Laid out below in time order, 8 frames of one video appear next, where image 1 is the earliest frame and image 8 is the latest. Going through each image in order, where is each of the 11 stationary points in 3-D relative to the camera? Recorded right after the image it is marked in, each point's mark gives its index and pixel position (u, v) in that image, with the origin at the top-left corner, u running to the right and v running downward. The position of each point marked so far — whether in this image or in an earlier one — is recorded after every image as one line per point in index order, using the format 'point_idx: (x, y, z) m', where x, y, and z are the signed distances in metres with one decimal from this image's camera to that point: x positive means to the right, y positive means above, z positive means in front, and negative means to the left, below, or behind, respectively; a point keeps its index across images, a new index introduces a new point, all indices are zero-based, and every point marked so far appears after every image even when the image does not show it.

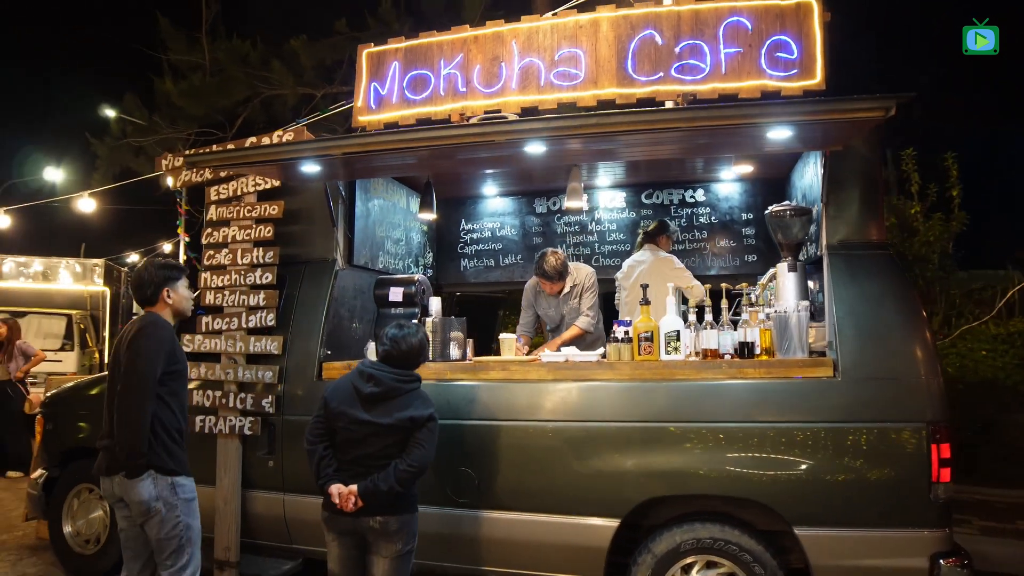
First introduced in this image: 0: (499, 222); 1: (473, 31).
0: (-0.2, +0.5, +6.0) m
1: (-0.3, +1.6, +4.5) m
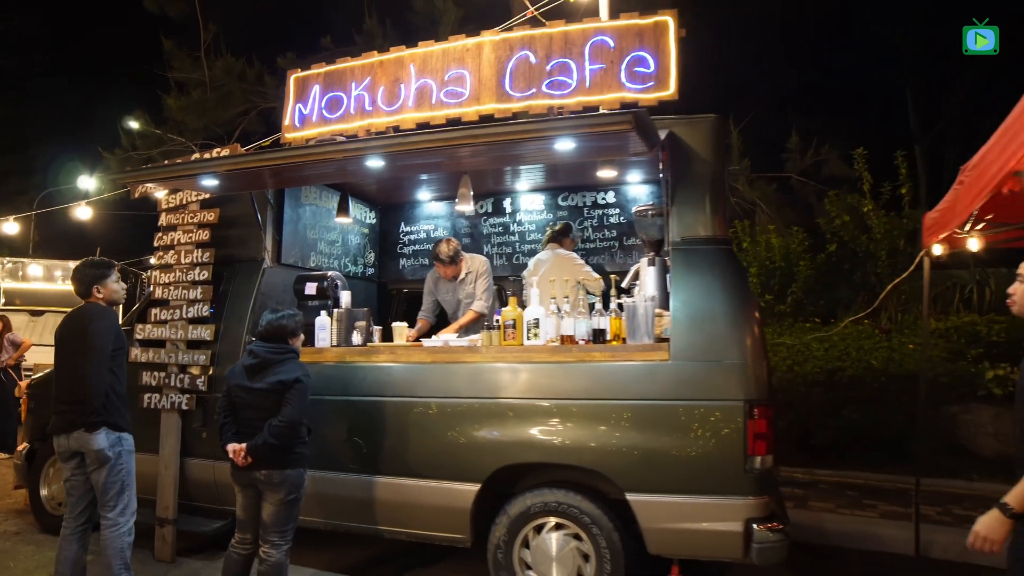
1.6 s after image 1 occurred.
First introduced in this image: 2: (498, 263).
0: (-0.7, +0.6, +6.6) m
1: (-1.0, +1.6, +5.0) m
2: (-0.1, +0.2, +6.4) m
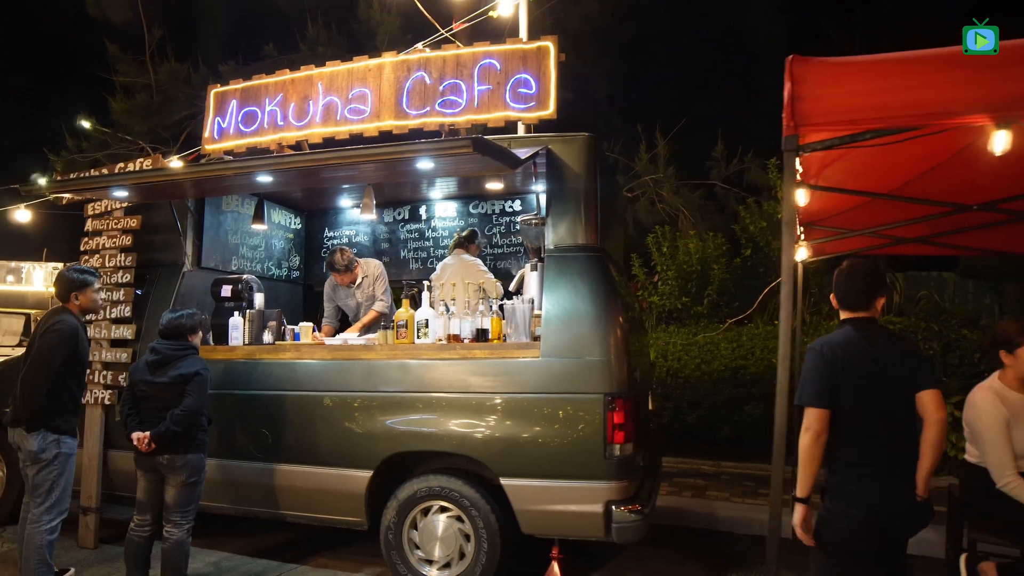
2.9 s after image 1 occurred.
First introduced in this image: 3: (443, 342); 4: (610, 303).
0: (-1.5, +0.5, +6.9) m
1: (-1.7, +1.6, +5.4) m
2: (-0.9, +0.2, +6.7) m
3: (-0.5, -0.4, +4.7) m
4: (+0.6, -0.1, +4.4) m
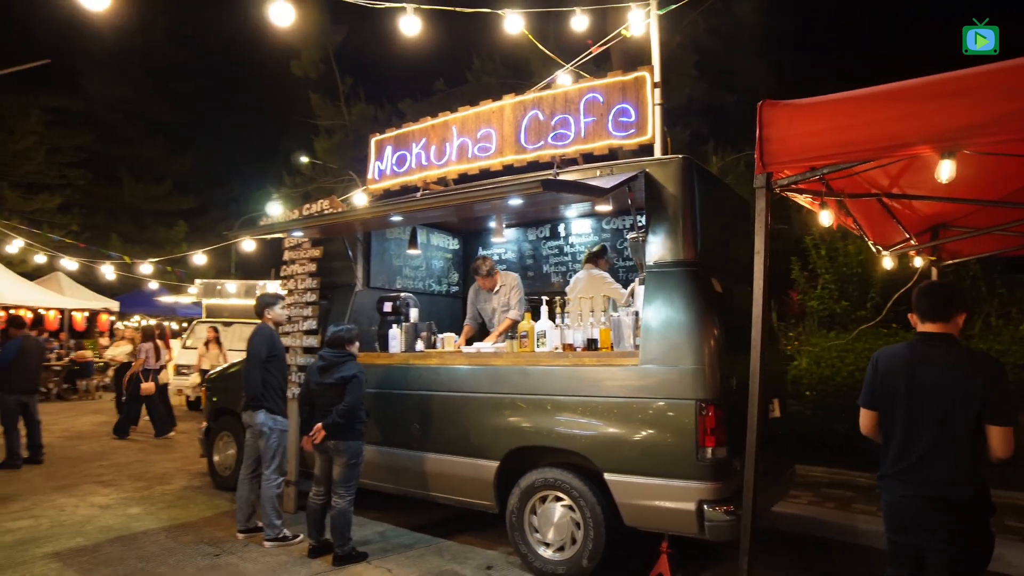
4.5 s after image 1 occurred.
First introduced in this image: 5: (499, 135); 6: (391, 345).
0: (-0.1, +0.4, +7.7) m
1: (-0.7, +1.5, +6.3) m
2: (+0.5, +0.1, +7.4) m
3: (+0.3, -0.5, +5.3) m
4: (+1.3, -0.2, +4.7) m
5: (-0.1, +1.2, +5.8) m
6: (-1.1, -0.5, +6.4) m
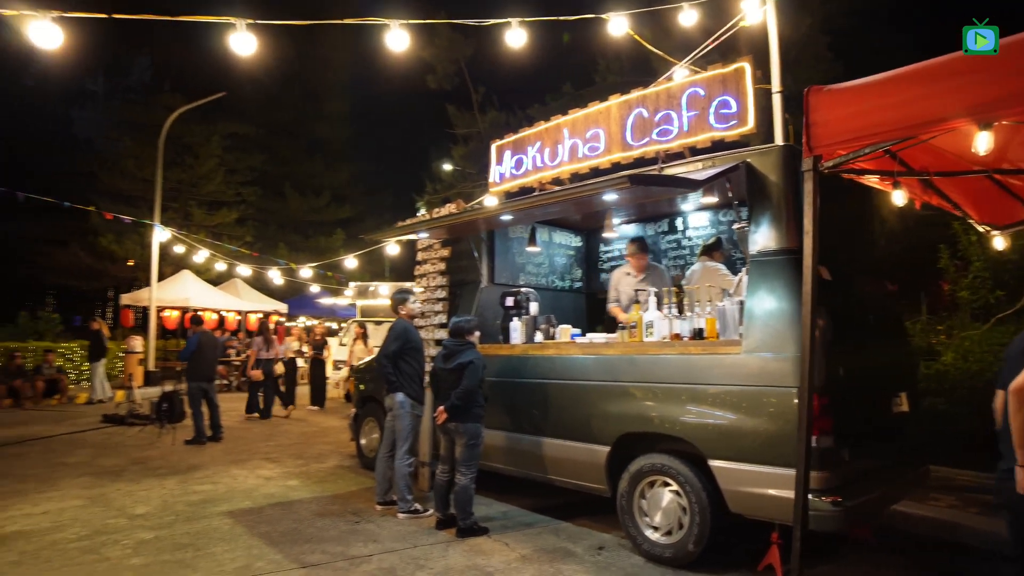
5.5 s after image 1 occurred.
0: (+1.2, +0.5, +7.9) m
1: (+0.3, +1.5, +6.6) m
2: (+1.7, +0.2, +7.4) m
3: (+1.2, -0.4, +5.5) m
4: (+1.9, -0.1, +4.7) m
5: (+0.8, +1.3, +6.0) m
6: (0.0, -0.5, +6.8) m
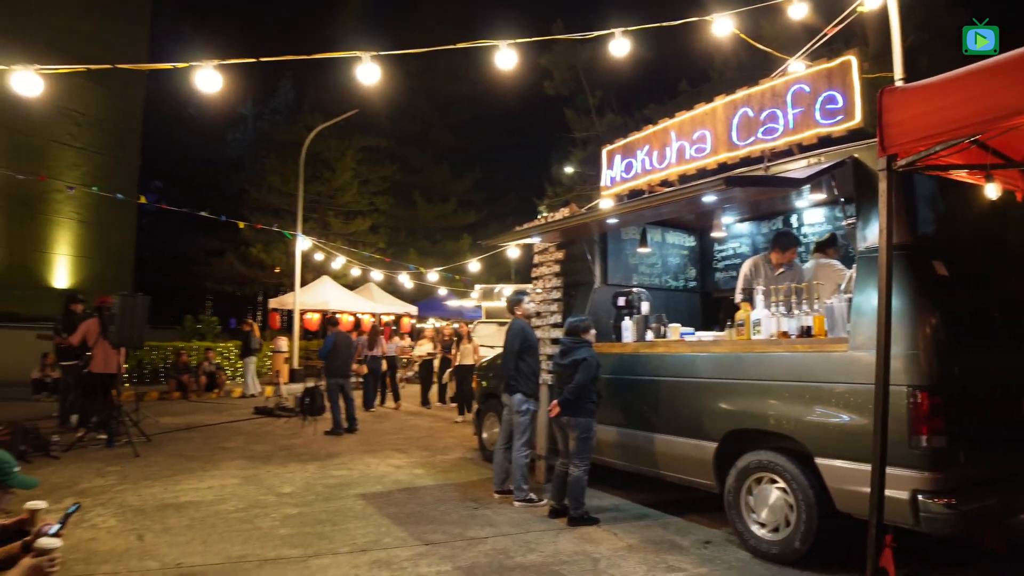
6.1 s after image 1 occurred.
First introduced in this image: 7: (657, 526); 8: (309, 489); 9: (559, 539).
0: (+2.5, +0.5, +7.8) m
1: (+1.3, +1.5, +6.8) m
2: (+2.8, +0.2, +7.3) m
3: (+2.0, -0.4, +5.5) m
4: (+2.6, -0.1, +4.6) m
5: (+1.7, +1.3, +6.1) m
6: (+1.1, -0.5, +7.0) m
7: (+1.2, -1.9, +5.8) m
8: (-1.9, -1.9, +6.8) m
9: (+0.4, -1.9, +5.5) m
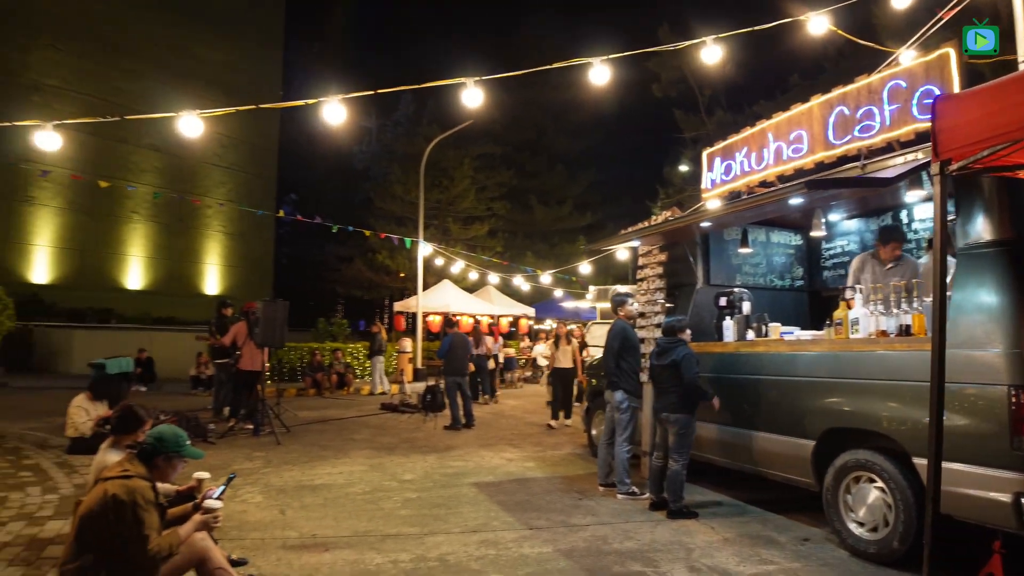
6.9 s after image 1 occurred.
0: (+3.6, +0.5, +7.7) m
1: (+2.3, +1.5, +6.9) m
2: (+3.9, +0.2, +7.2) m
3: (+2.7, -0.4, +5.5) m
4: (+3.2, 0.0, +4.5) m
5: (+2.5, +1.3, +6.1) m
6: (+2.1, -0.5, +7.1) m
7: (+2.0, -1.9, +6.0) m
8: (-0.9, -1.9, +7.4) m
9: (+1.1, -1.9, +5.7) m
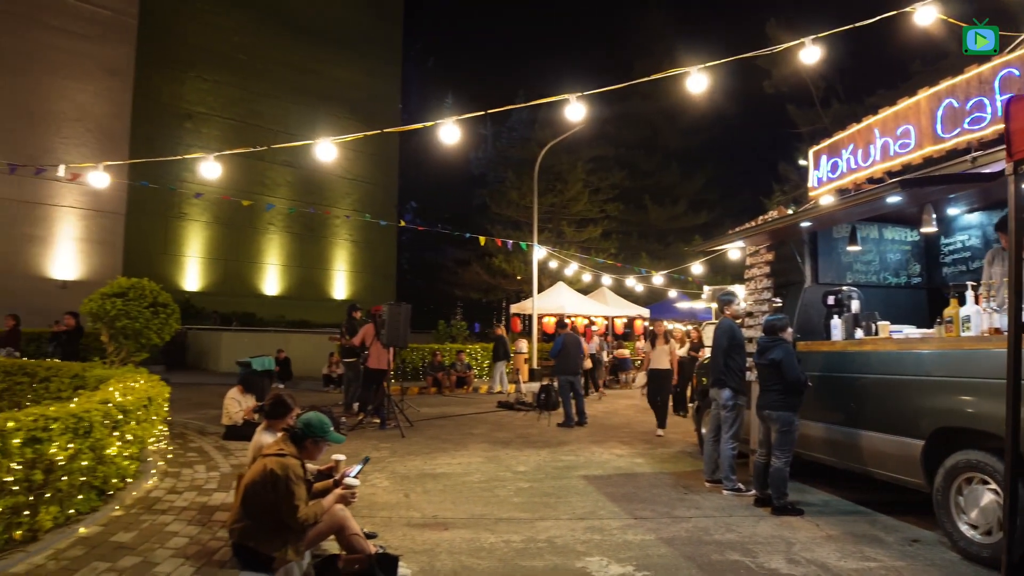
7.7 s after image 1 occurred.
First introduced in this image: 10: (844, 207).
0: (+4.7, +0.5, +7.4) m
1: (+3.3, +1.5, +6.8) m
2: (+4.9, +0.2, +6.8) m
3: (+3.5, -0.3, +5.3) m
4: (+3.8, 0.0, +4.3) m
5: (+3.4, +1.3, +6.0) m
6: (+3.2, -0.4, +7.1) m
7: (+2.9, -1.9, +5.9) m
8: (+0.3, -2.0, +7.9) m
9: (+2.0, -1.9, +5.8) m
10: (+2.9, +0.7, +6.4) m
